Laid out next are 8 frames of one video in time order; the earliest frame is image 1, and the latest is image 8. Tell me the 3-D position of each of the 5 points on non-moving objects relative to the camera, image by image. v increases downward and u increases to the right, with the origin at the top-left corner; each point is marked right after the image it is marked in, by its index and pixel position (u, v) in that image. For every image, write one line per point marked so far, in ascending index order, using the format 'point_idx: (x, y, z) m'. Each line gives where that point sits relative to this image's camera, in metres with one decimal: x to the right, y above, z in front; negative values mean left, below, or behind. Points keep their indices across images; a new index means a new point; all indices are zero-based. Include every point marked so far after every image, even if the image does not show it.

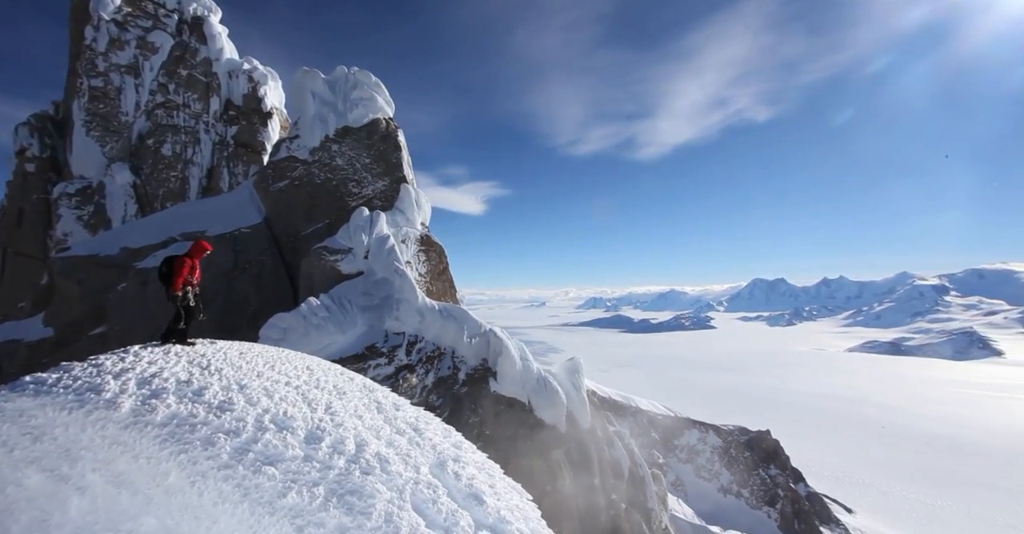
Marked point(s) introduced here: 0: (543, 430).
0: (+1.9, -6.1, +18.4) m
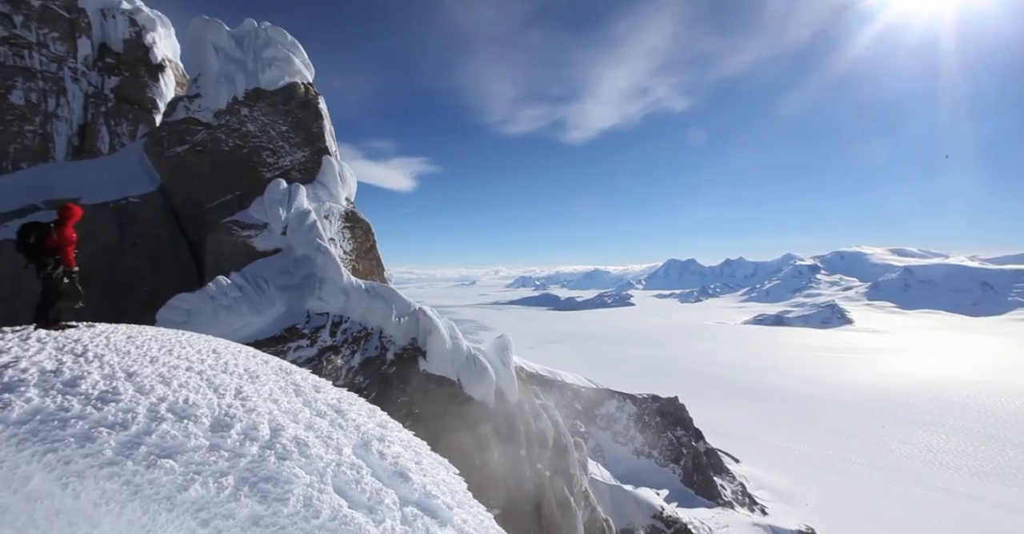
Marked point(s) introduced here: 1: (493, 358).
0: (-1.4, -5.3, +18.2) m
1: (-0.7, -3.9, +20.0) m
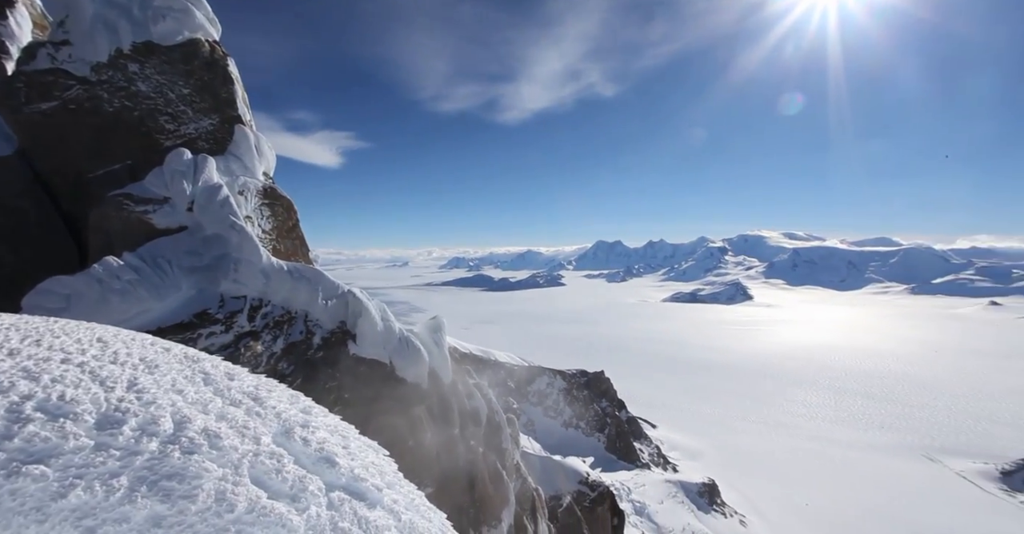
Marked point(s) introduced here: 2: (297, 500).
0: (-4.0, -4.5, +18.0) m
1: (-3.5, -3.1, +19.8) m
2: (-3.4, -3.6, +7.5) m
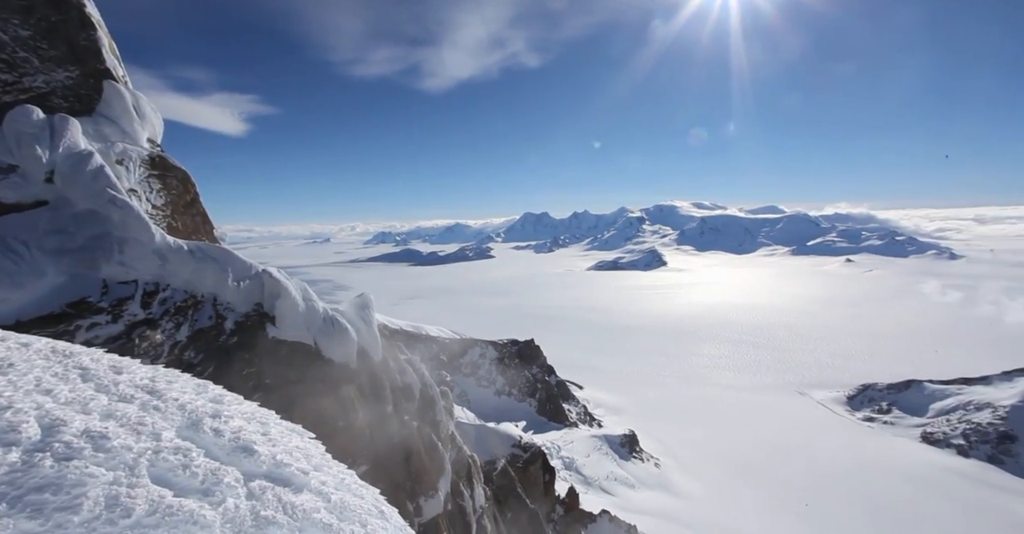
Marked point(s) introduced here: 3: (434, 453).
0: (-6.5, -3.7, +17.3) m
1: (-6.4, -2.1, +19.1) m
2: (-4.4, -3.3, +7.0) m
3: (-3.2, -7.7, +19.7) m
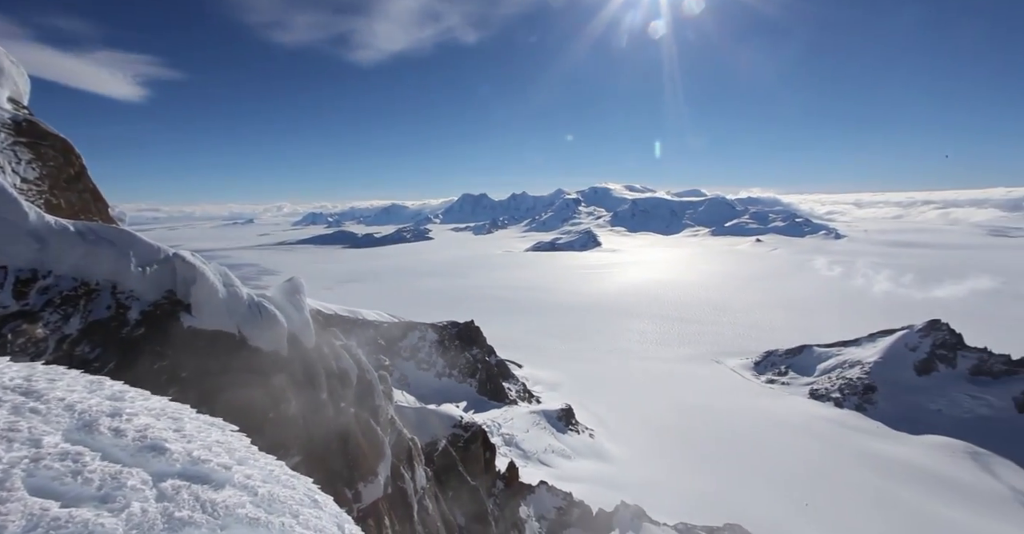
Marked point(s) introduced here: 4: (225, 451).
0: (-8.7, -3.1, +16.3) m
1: (-8.8, -1.4, +18.1) m
2: (-5.3, -3.1, +6.4) m
3: (-5.6, -7.0, +19.3) m
4: (-5.4, -3.7, +9.1) m
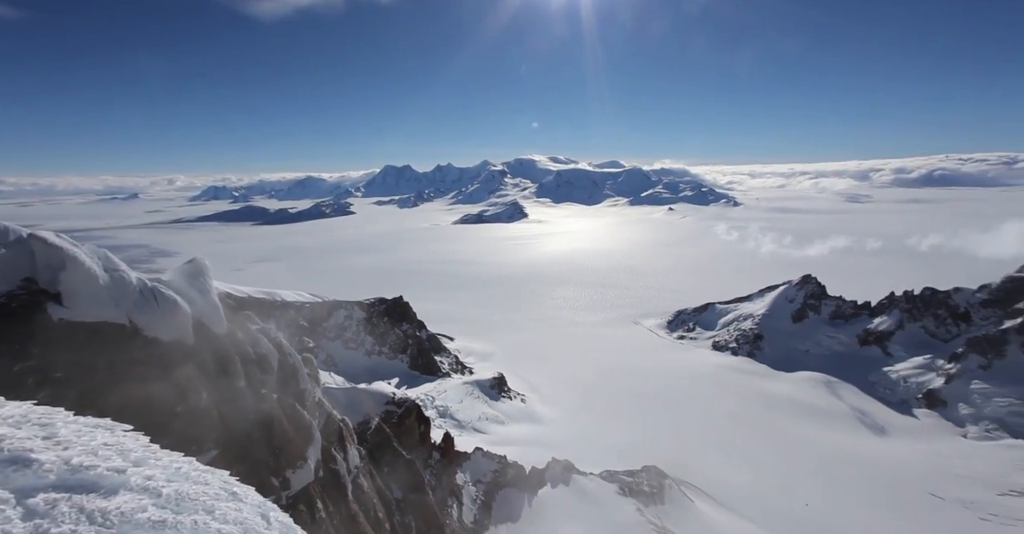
0: (-11.1, -2.5, +14.7) m
1: (-11.5, -0.8, +16.3) m
2: (-6.2, -2.9, +5.3) m
3: (-8.4, -6.1, +18.3) m
4: (-6.8, -3.3, +8.1) m
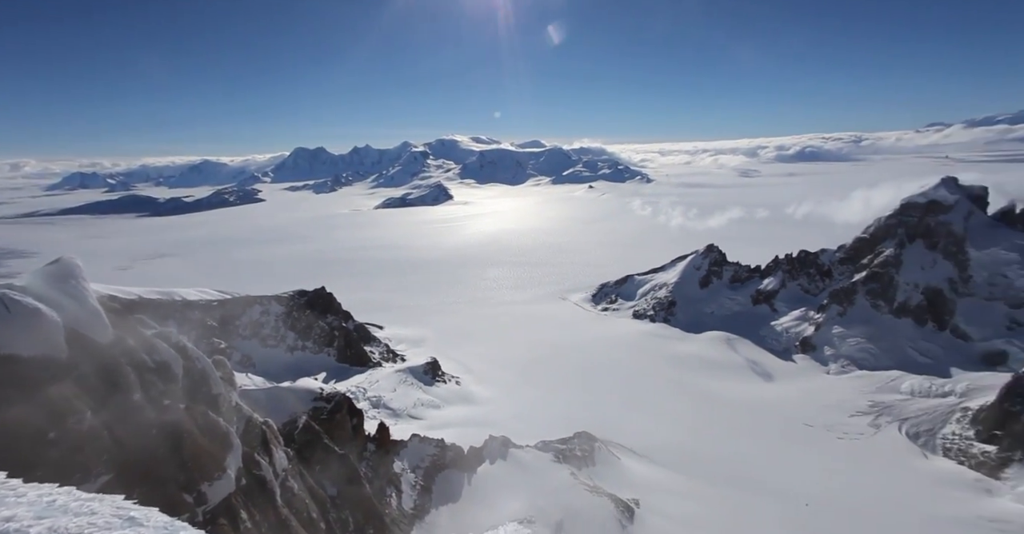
0: (-12.9, -2.6, +11.6) m
1: (-13.6, -0.9, +13.1) m
2: (-6.7, -3.1, +3.1) m
3: (-10.6, -5.9, +15.7) m
4: (-7.6, -3.5, +5.8) m
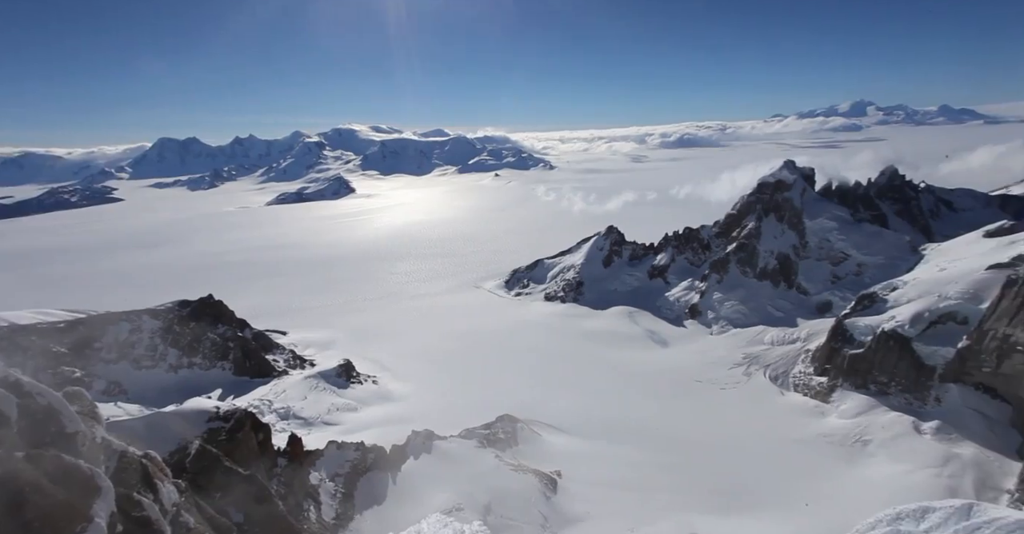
0: (-14.6, -3.3, +6.0) m
1: (-15.6, -1.6, +7.2) m
2: (-6.9, -3.5, -1.3) m
3: (-12.8, -6.4, +10.5) m
4: (-8.3, -3.9, +1.2) m
